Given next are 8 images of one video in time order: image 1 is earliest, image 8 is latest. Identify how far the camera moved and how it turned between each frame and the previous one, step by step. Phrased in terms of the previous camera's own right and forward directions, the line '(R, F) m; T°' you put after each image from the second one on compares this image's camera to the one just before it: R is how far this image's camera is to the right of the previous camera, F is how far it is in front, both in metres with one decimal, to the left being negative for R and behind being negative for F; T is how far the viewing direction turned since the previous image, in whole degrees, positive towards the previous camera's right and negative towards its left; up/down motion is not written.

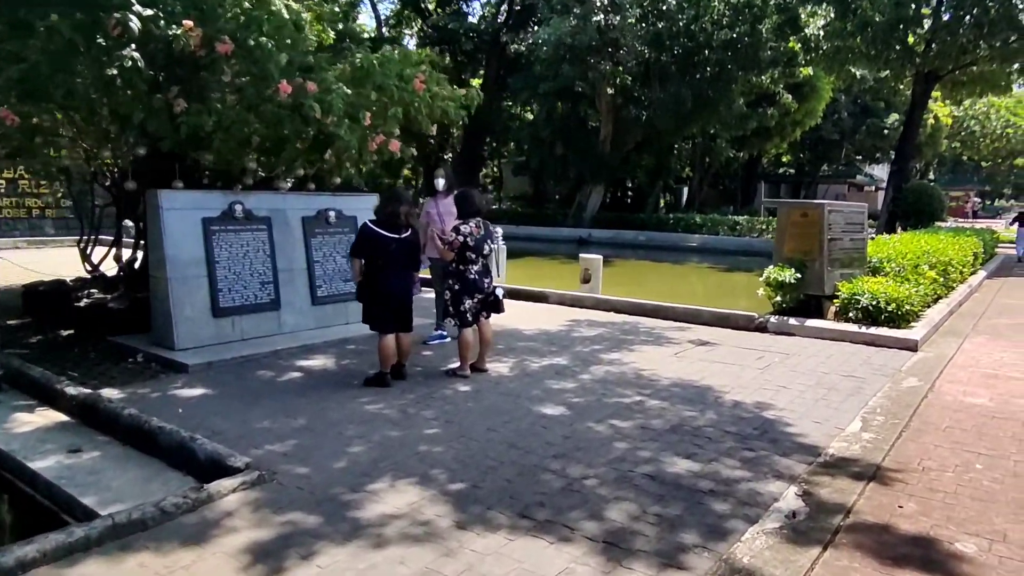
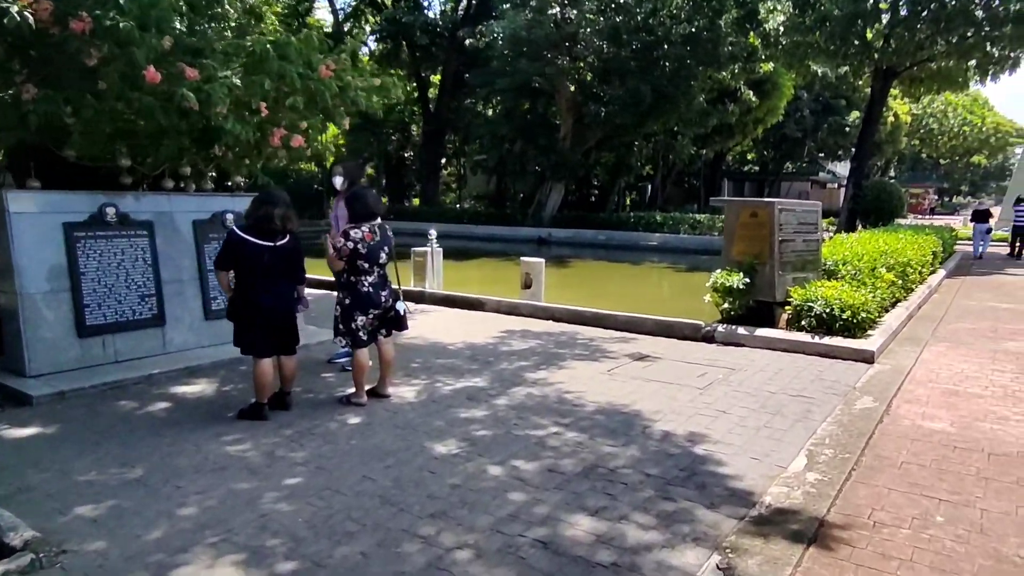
(+0.6, +0.8) m; +2°
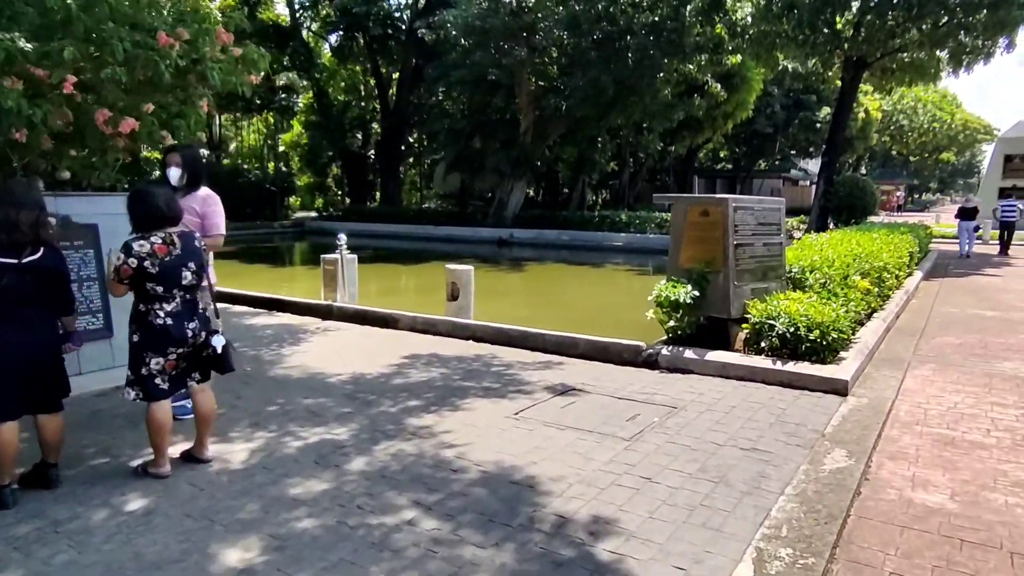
(+0.7, +1.4) m; +2°
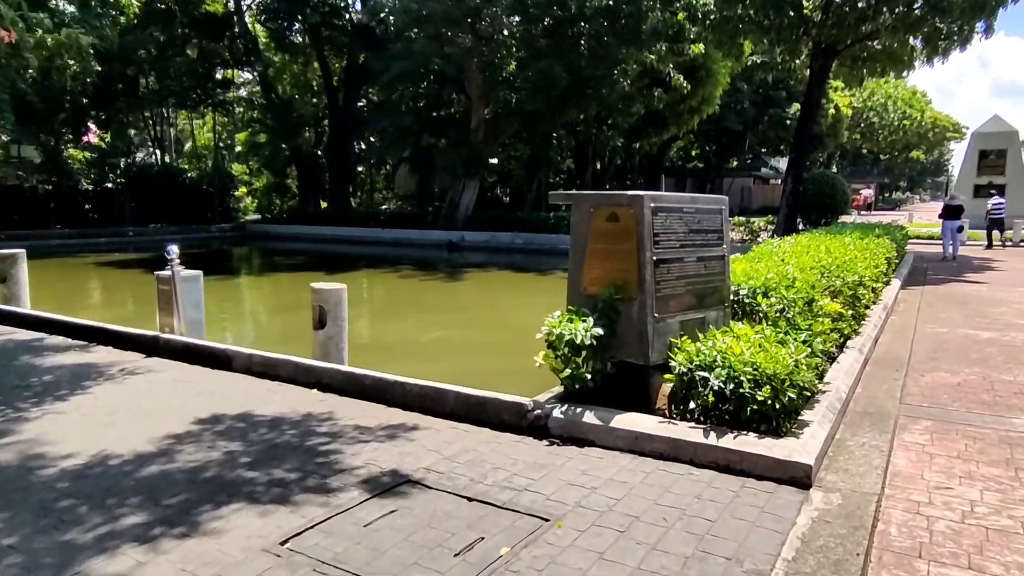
(+1.0, +2.0) m; +2°
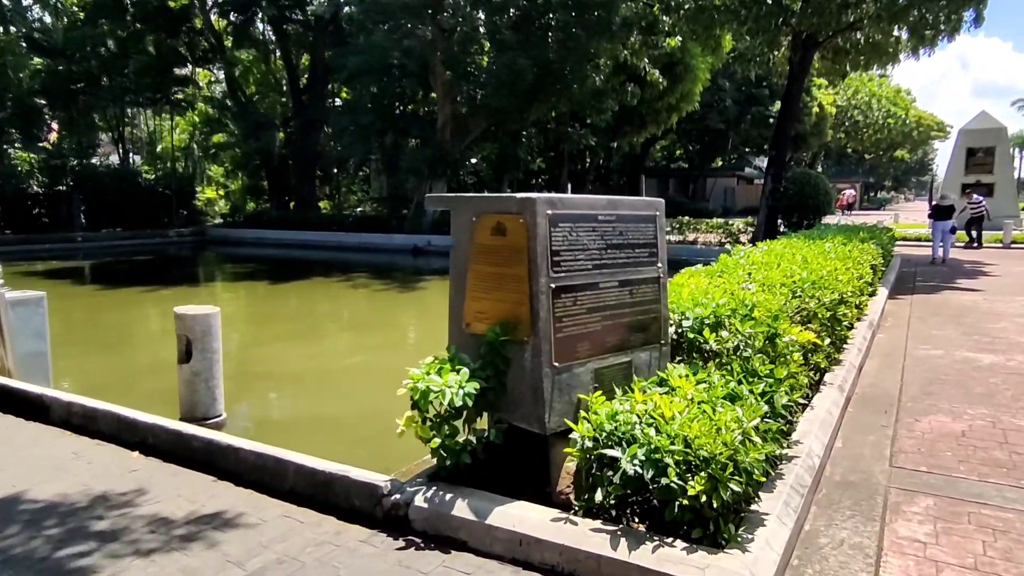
(+0.7, +1.3) m; +1°
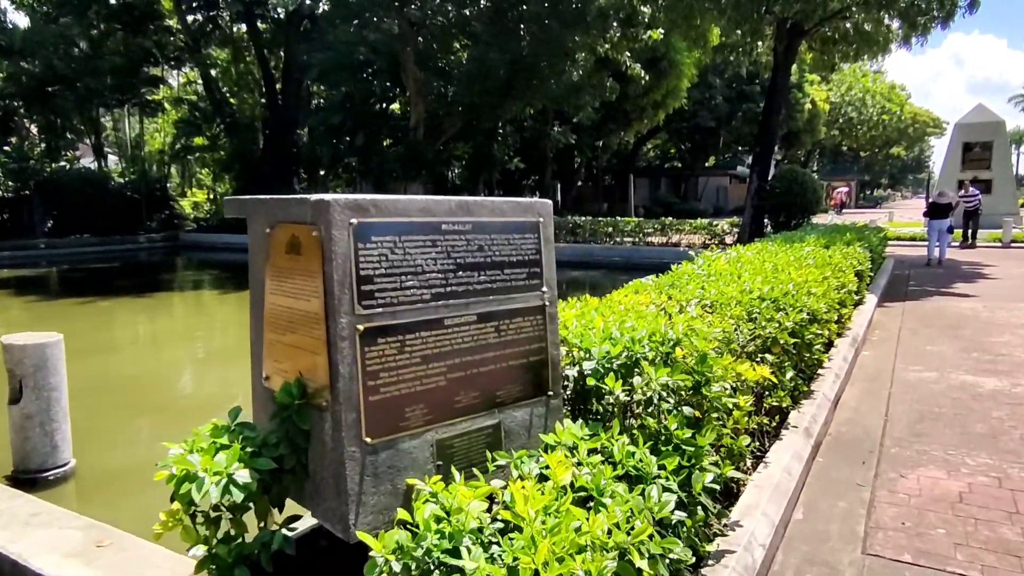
(+0.7, +1.1) m; 0°
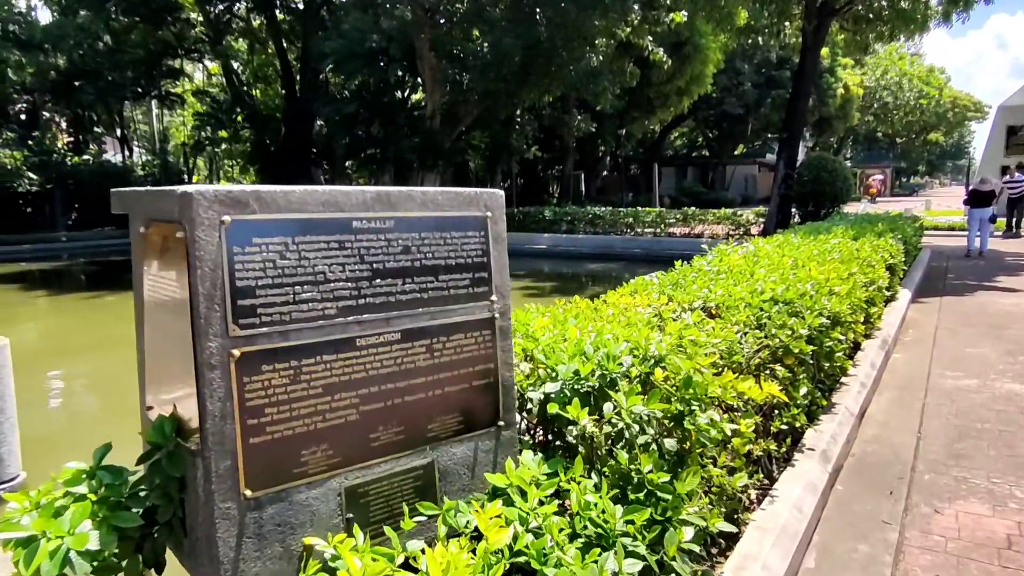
(+0.3, +0.5) m; -2°
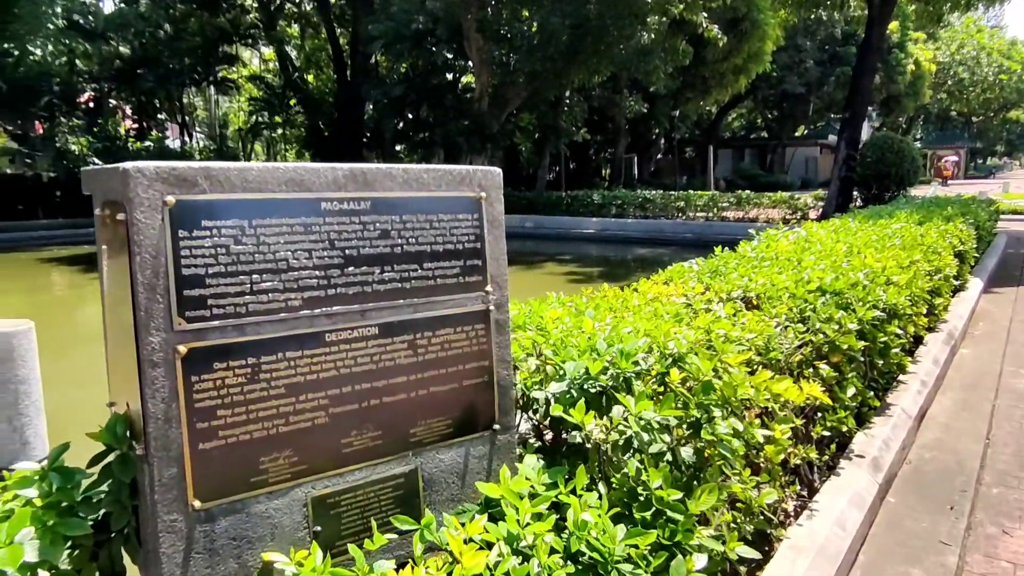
(+0.2, +0.3) m; -4°
